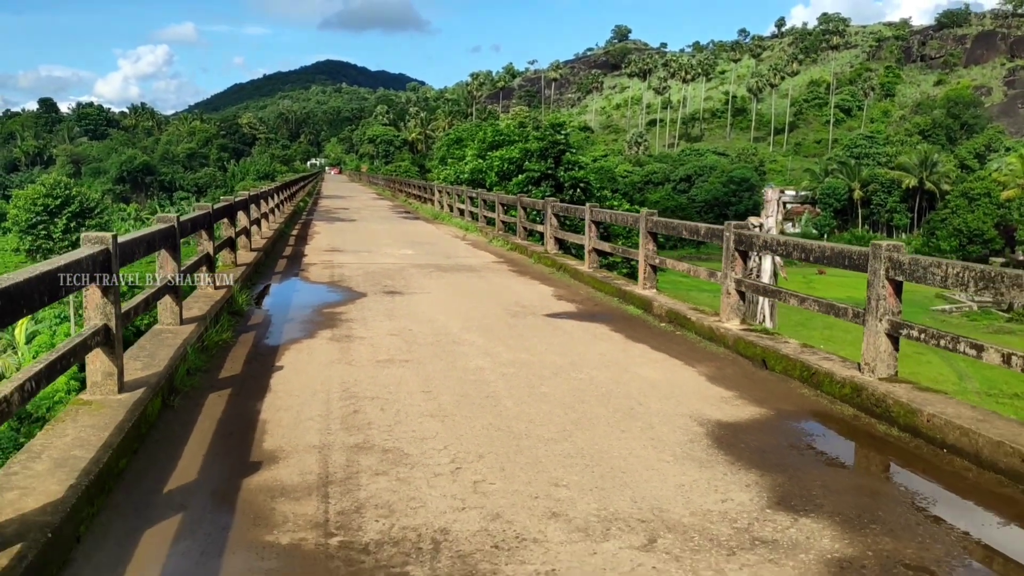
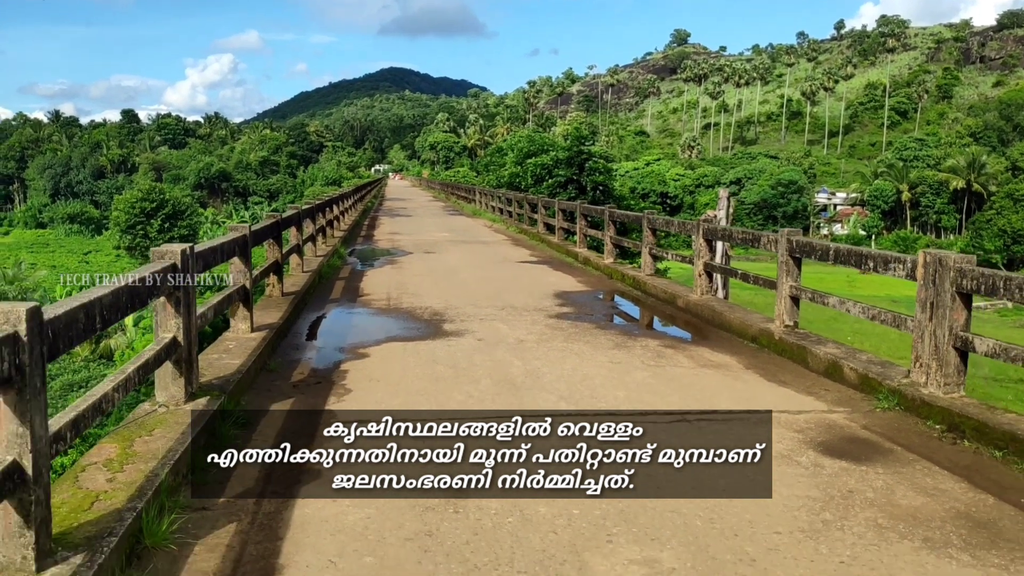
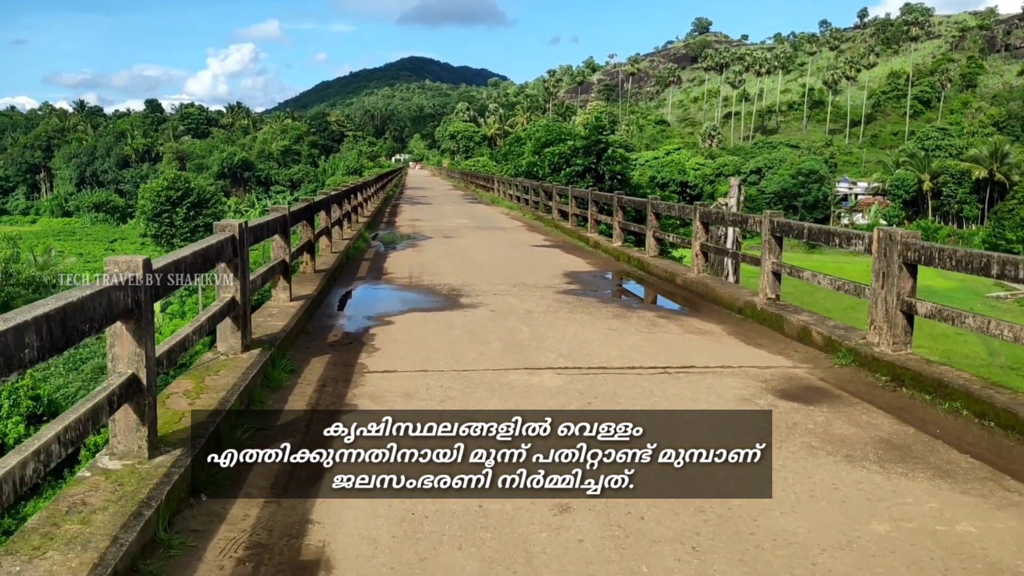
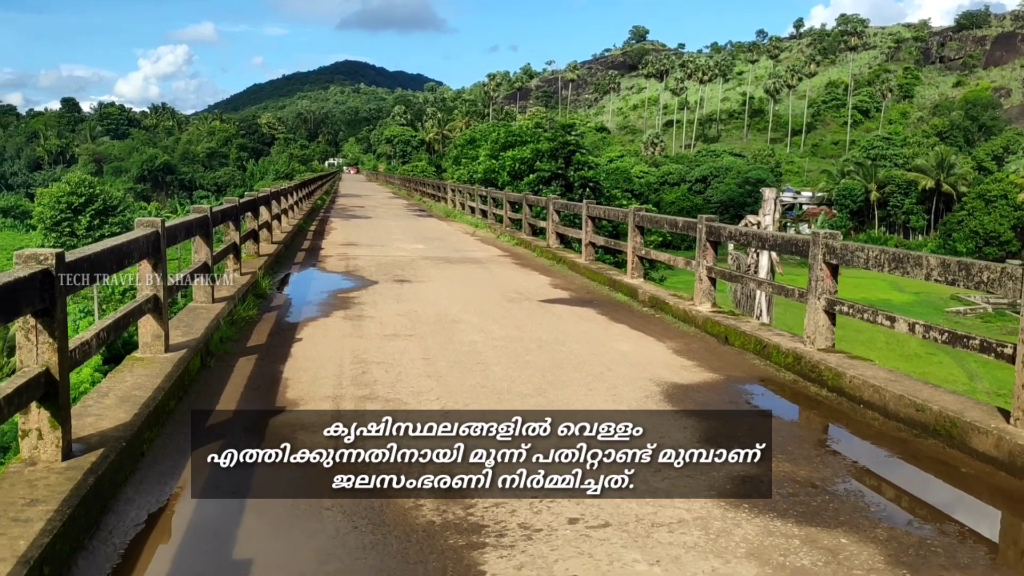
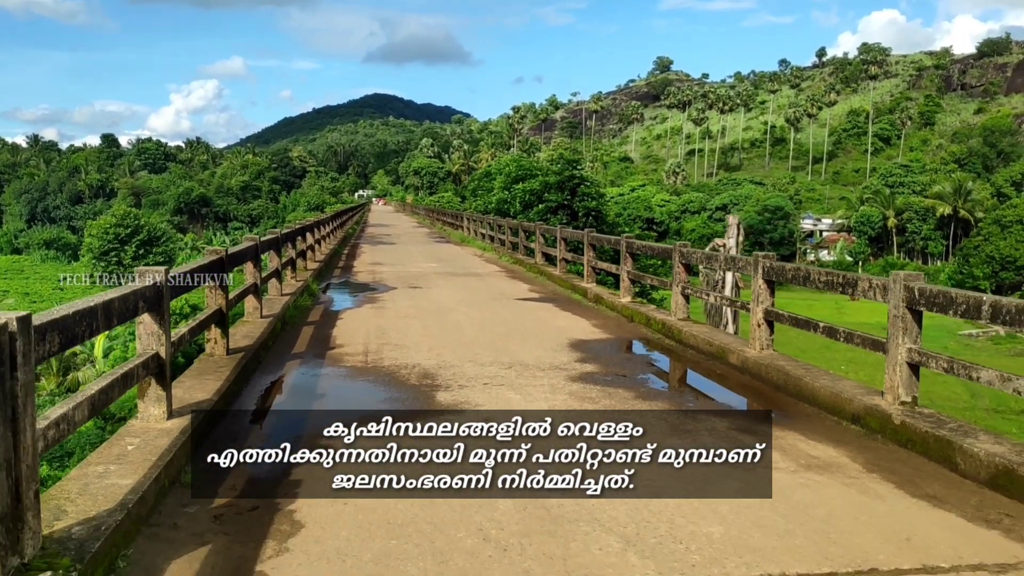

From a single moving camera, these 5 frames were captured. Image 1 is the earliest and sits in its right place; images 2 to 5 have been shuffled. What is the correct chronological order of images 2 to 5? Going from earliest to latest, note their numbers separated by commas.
4, 5, 2, 3
